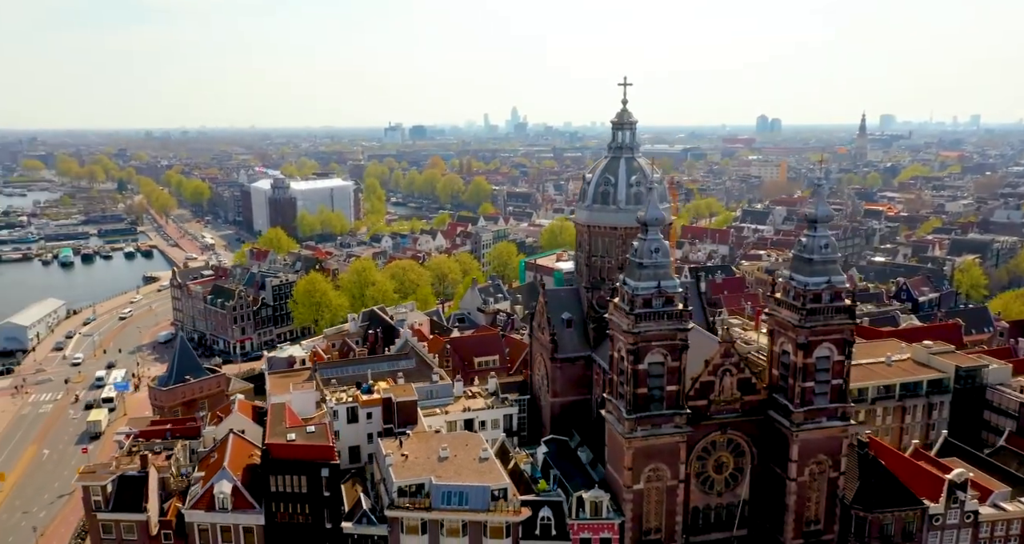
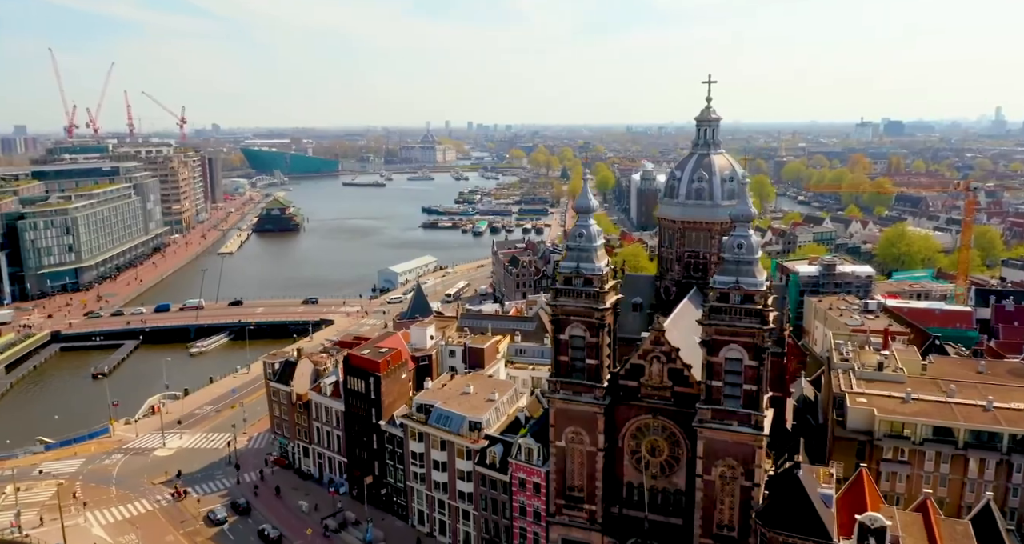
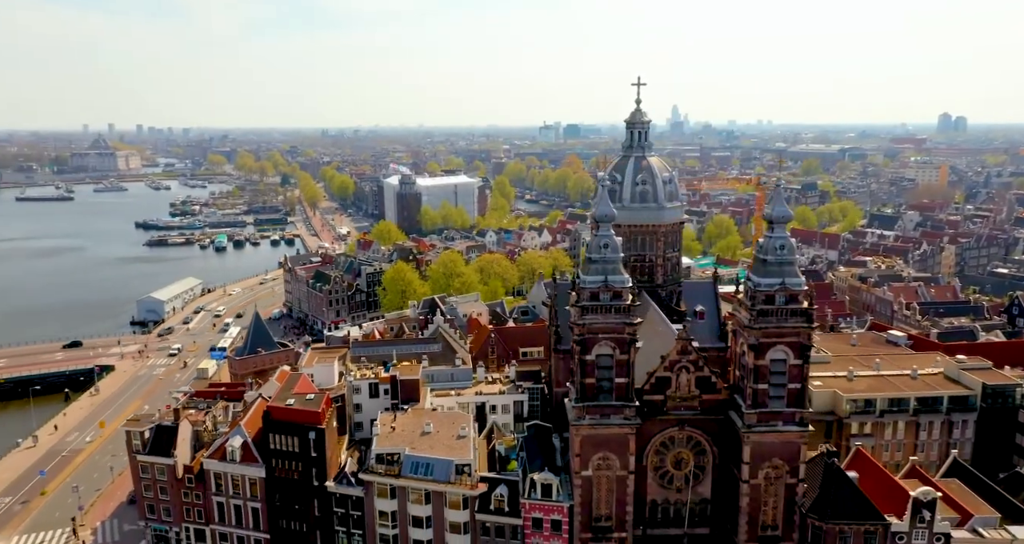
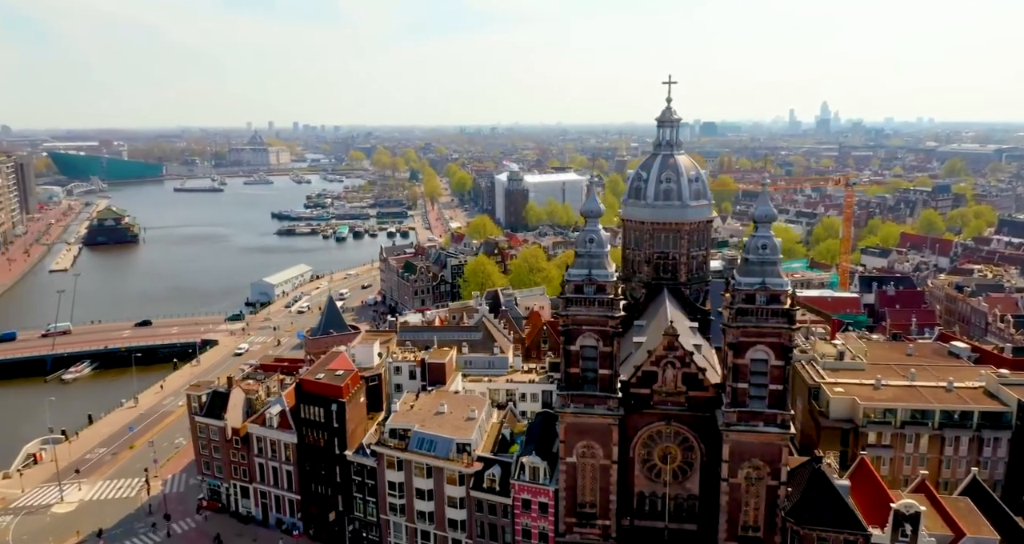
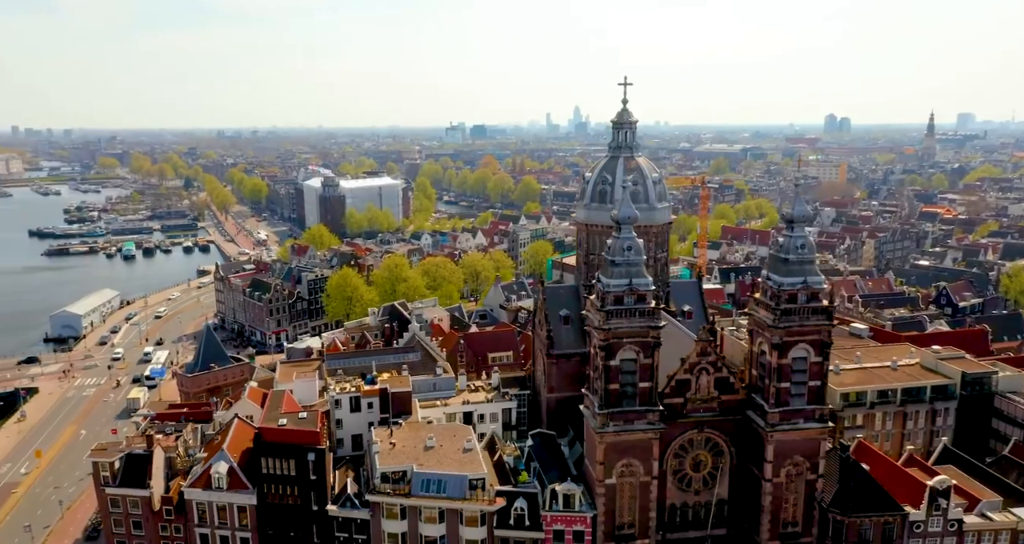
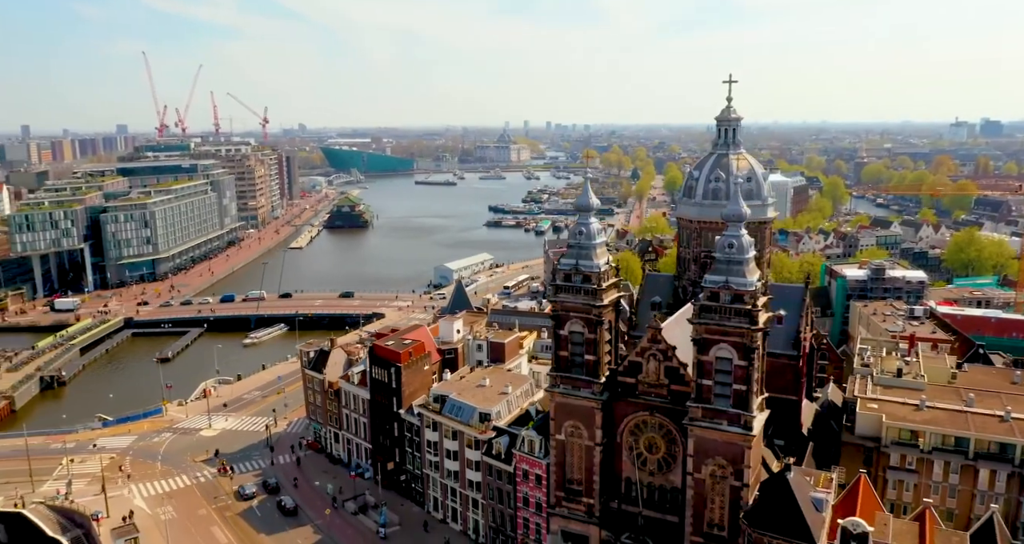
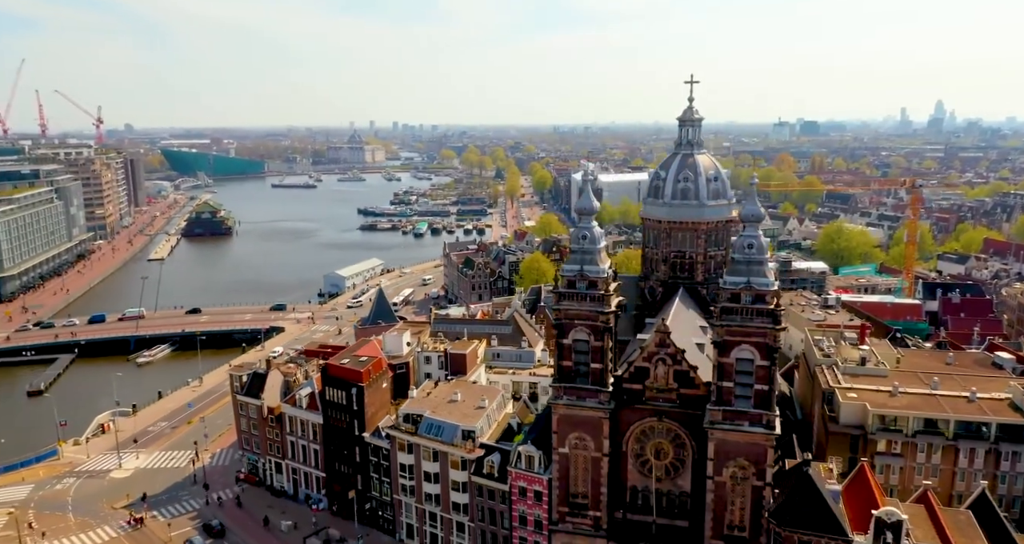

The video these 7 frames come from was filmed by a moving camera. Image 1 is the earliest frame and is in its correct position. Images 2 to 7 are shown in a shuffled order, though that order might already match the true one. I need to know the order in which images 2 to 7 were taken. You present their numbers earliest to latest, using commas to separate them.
5, 3, 4, 7, 2, 6
